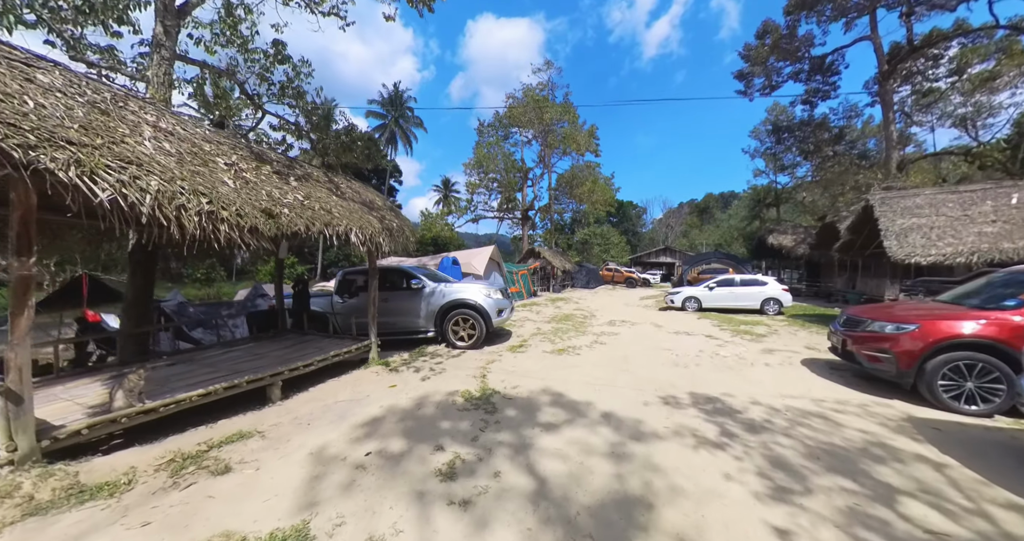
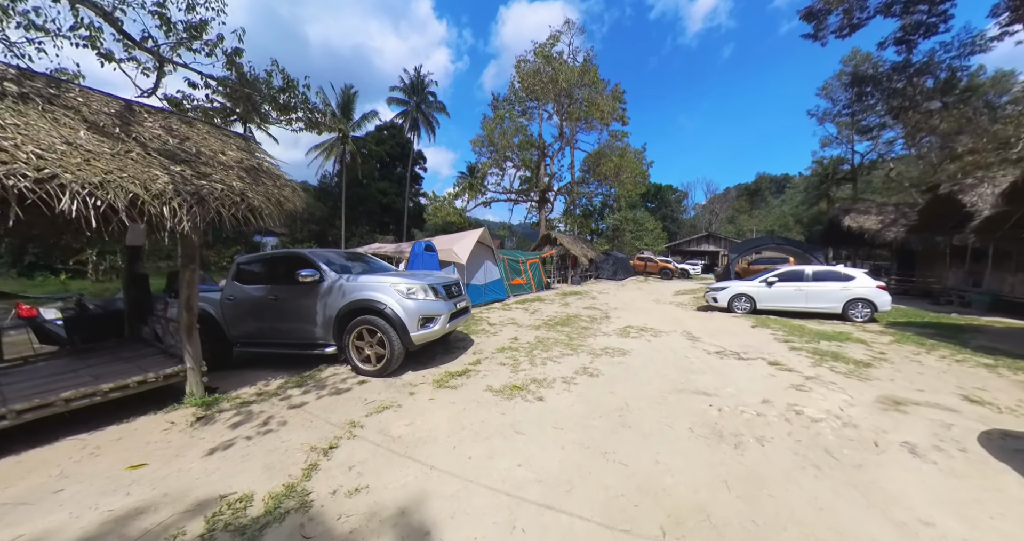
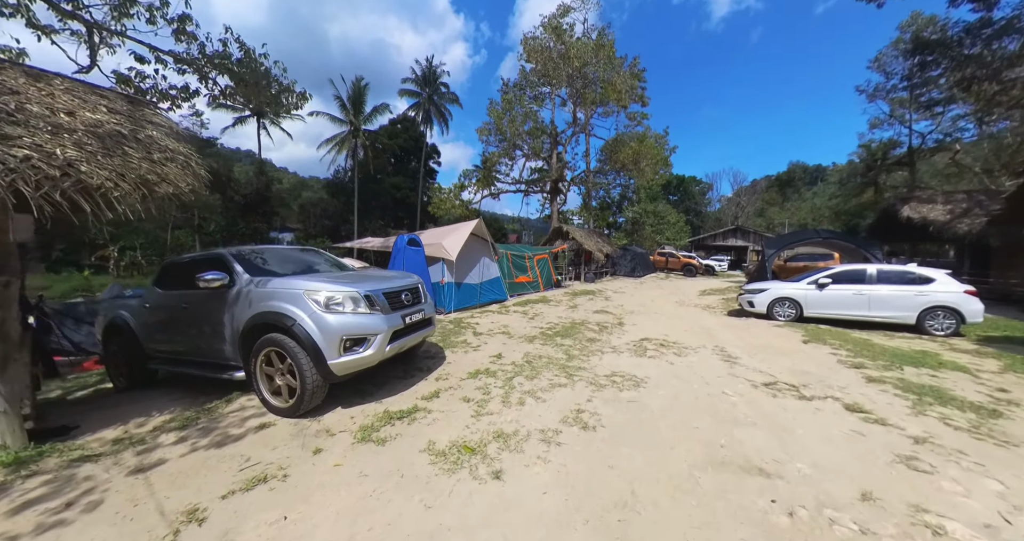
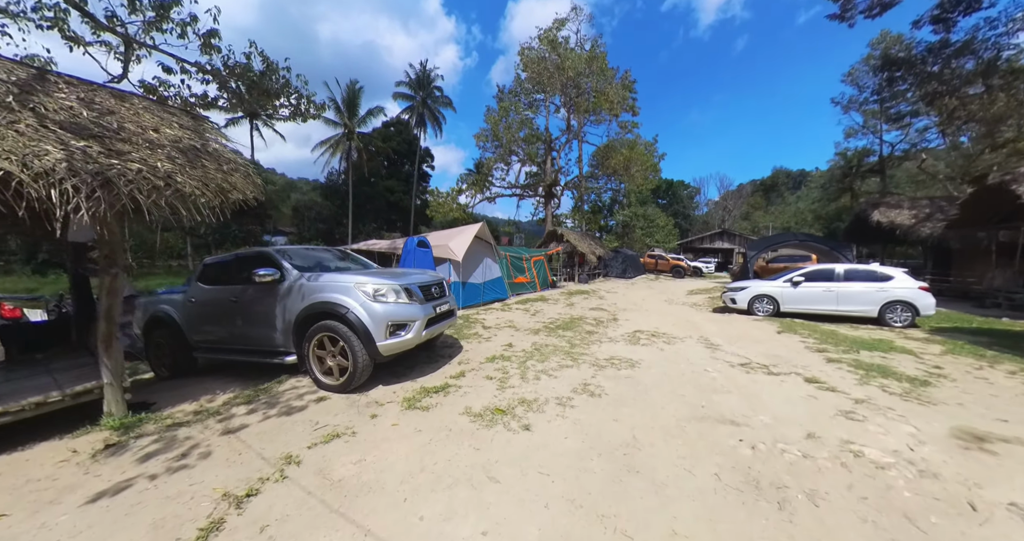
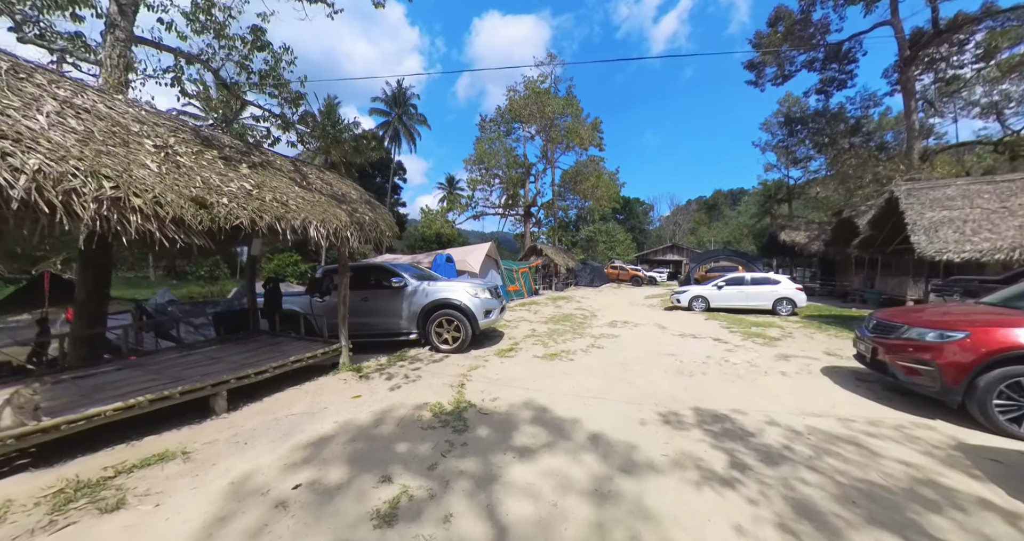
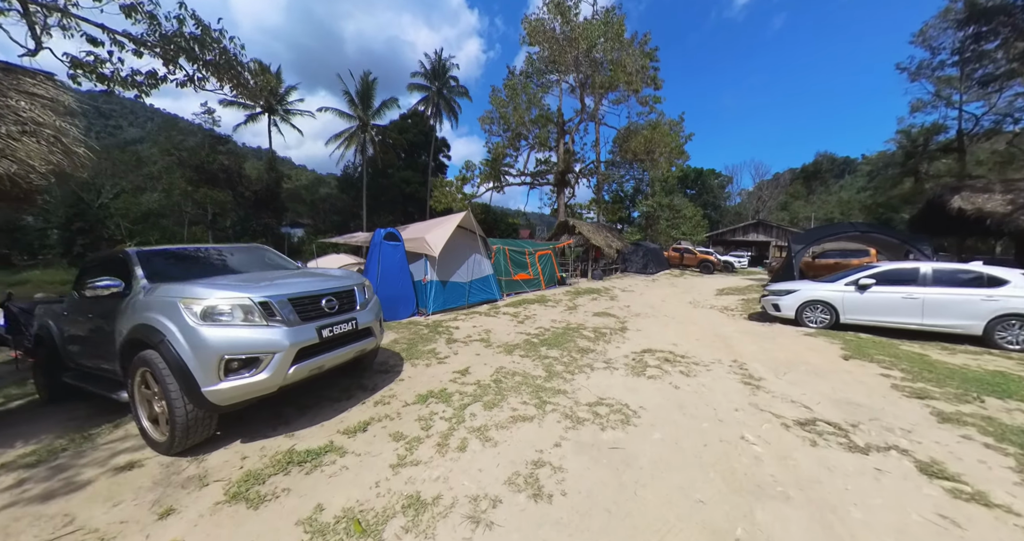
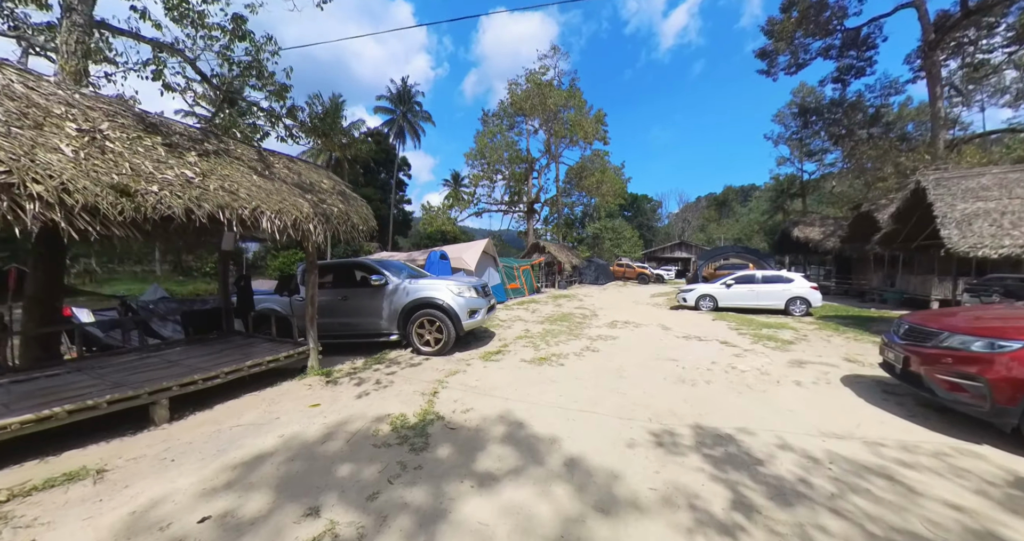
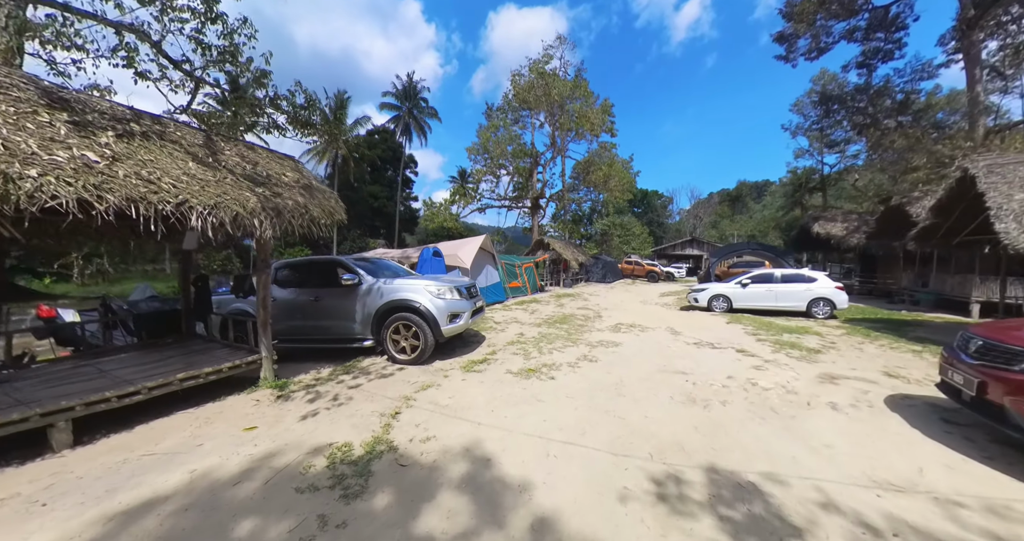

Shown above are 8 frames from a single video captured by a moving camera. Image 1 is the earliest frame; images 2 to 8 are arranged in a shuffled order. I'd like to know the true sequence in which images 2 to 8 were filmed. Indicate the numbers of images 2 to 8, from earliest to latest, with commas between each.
5, 7, 8, 2, 4, 3, 6
